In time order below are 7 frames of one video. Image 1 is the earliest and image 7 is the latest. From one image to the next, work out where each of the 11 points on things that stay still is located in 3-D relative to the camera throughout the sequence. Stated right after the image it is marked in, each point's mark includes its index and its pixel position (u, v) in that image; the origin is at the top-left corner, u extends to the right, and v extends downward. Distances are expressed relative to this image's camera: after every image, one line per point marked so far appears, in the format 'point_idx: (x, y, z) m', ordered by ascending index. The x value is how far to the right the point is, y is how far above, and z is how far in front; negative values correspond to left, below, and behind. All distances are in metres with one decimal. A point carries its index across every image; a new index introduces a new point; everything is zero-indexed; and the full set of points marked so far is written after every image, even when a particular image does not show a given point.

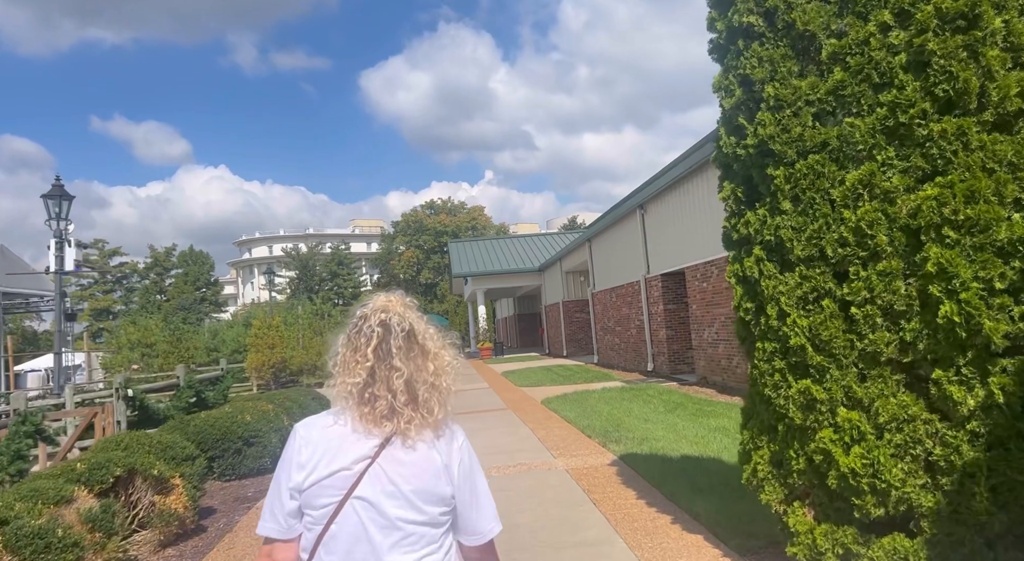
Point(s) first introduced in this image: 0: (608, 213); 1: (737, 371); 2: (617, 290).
0: (+3.1, +2.2, +19.2) m
1: (+4.6, -1.8, +12.1) m
2: (+3.4, -0.3, +19.3) m
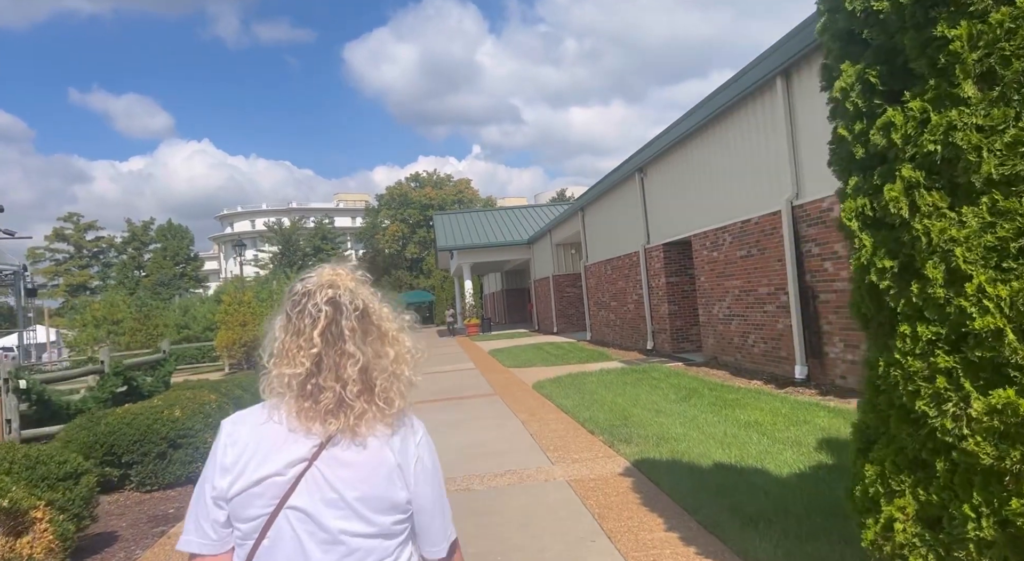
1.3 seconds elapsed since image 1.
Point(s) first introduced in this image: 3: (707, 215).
0: (+2.7, +3.0, +17.7) m
1: (+4.4, -1.3, +10.8) m
2: (+3.0, +0.5, +17.9) m
3: (+4.0, +1.3, +12.2) m
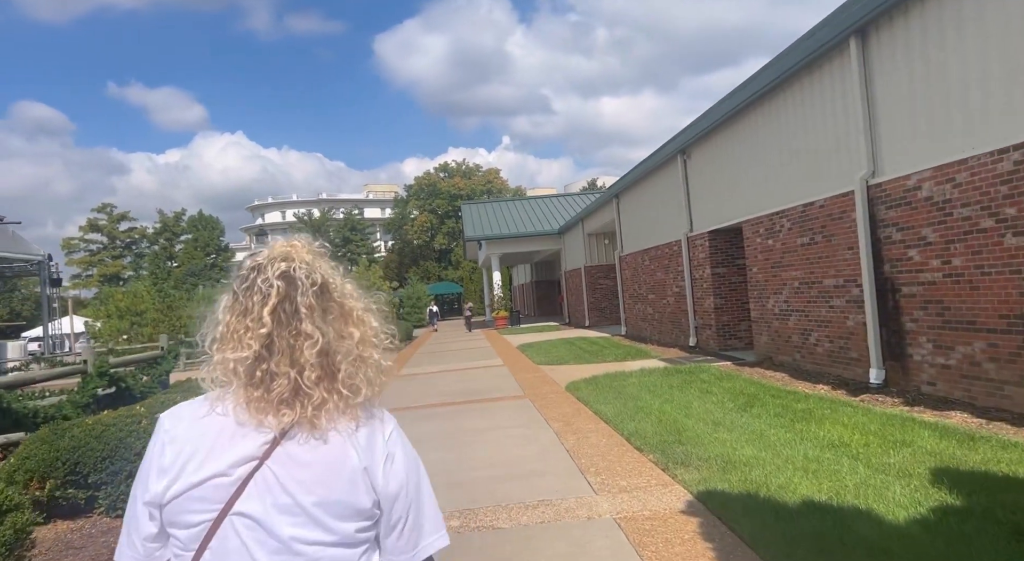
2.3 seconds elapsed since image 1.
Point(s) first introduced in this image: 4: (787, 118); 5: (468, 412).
0: (+3.6, +3.3, +16.5) m
1: (+4.9, -1.1, +9.6) m
2: (+3.9, +0.8, +16.7) m
3: (+4.6, +1.5, +11.0) m
4: (+4.7, +2.8, +10.1) m
5: (-0.6, -1.9, +8.5) m
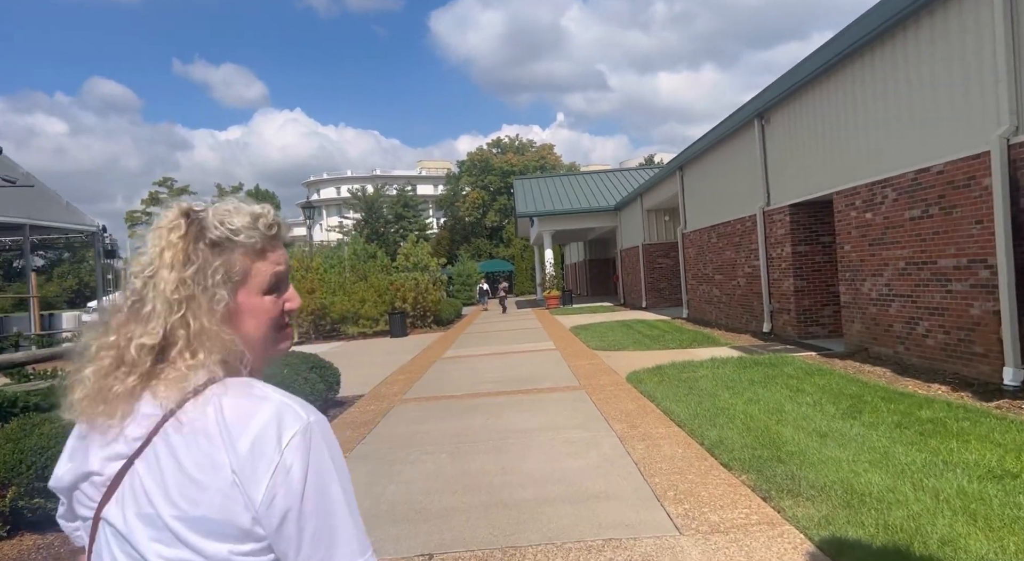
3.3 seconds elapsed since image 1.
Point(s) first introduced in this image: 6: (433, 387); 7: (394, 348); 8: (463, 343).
0: (+5.0, +3.8, +15.0) m
1: (+5.7, -0.9, +8.1) m
2: (+5.3, +1.3, +15.2) m
3: (+5.5, +1.8, +9.4) m
4: (+5.5, +3.1, +8.5) m
5: (0.0, -1.6, +7.5) m
6: (-1.4, -1.8, +10.0) m
7: (-3.5, -2.0, +17.9) m
8: (-1.3, -1.8, +16.4) m
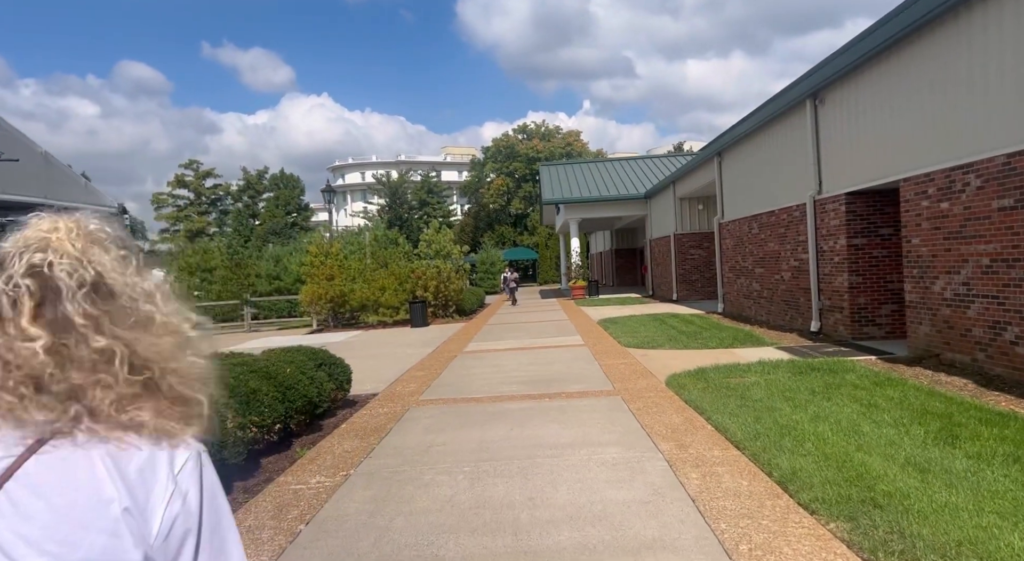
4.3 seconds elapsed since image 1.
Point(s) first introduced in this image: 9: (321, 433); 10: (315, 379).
0: (+5.7, +4.0, +13.9) m
1: (+6.0, -0.8, +7.1) m
2: (+5.9, +1.5, +14.2) m
3: (+6.0, +1.9, +8.4) m
4: (+5.9, +3.1, +7.4) m
5: (+0.4, -1.5, +6.7) m
6: (-1.0, -1.7, +9.3) m
7: (-2.8, -1.7, +17.3) m
8: (-0.7, -1.5, +15.7) m
9: (-2.3, -1.9, +7.3) m
10: (-2.5, -1.3, +7.5) m
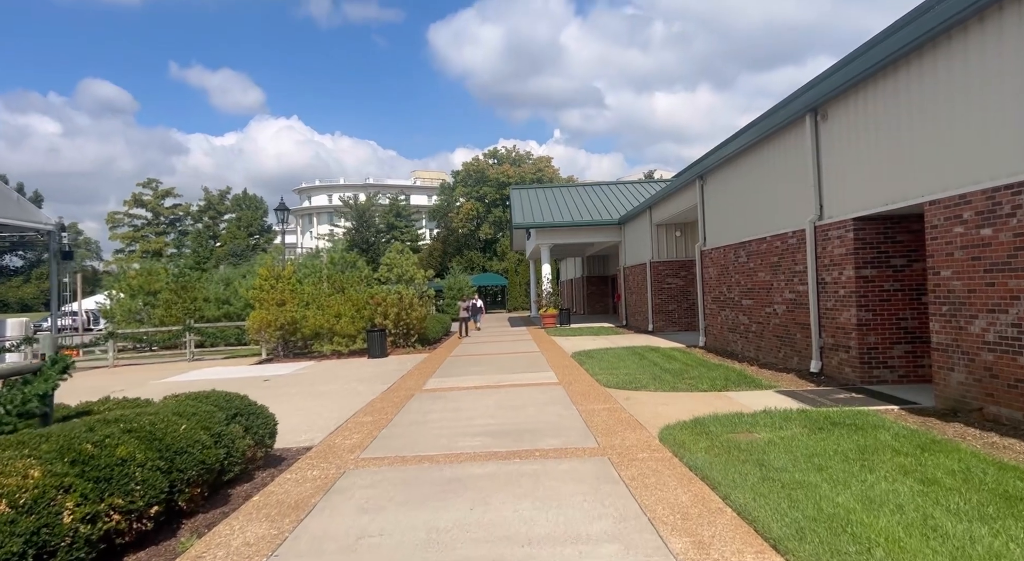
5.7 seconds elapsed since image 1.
0: (+5.0, +3.3, +12.9) m
1: (+5.6, -1.3, +6.0) m
2: (+5.2, +0.7, +13.1) m
3: (+5.6, +1.4, +7.3) m
4: (+5.6, +2.6, +6.4) m
5: (0.0, -1.8, +5.3) m
6: (-1.4, -2.1, +7.8) m
7: (-3.7, -2.4, +15.6) m
8: (-1.5, -2.1, +14.2) m
9: (-2.7, -2.2, +5.6) m
10: (-2.9, -1.6, +5.9) m
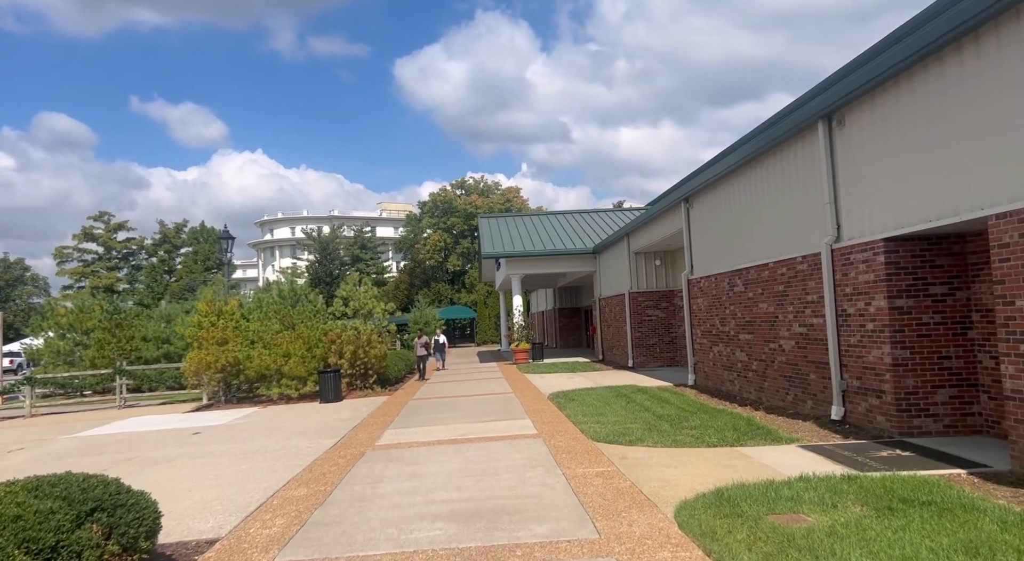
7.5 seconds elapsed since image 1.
0: (+4.4, +2.6, +11.6) m
1: (+5.4, -1.5, +4.5) m
2: (+4.6, +0.1, +11.7) m
3: (+5.3, +1.1, +6.0) m
4: (+5.3, +2.4, +5.2) m
5: (-0.1, -2.0, +3.5) m
6: (-1.7, -2.5, +5.9) m
7: (-4.4, -3.2, +13.6) m
8: (-2.1, -2.9, +12.3) m
9: (-2.9, -2.4, +3.7) m
10: (-3.1, -1.8, +4.0) m
